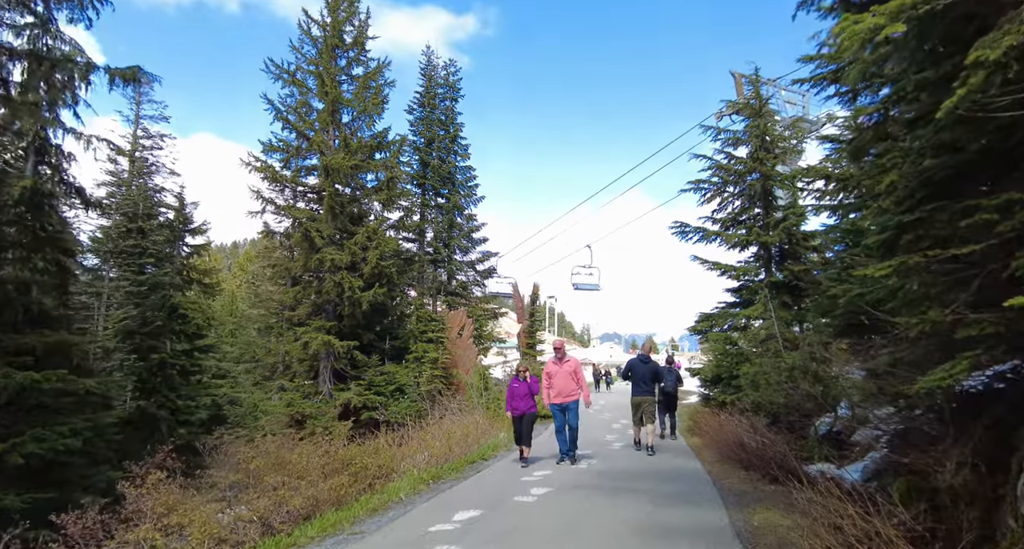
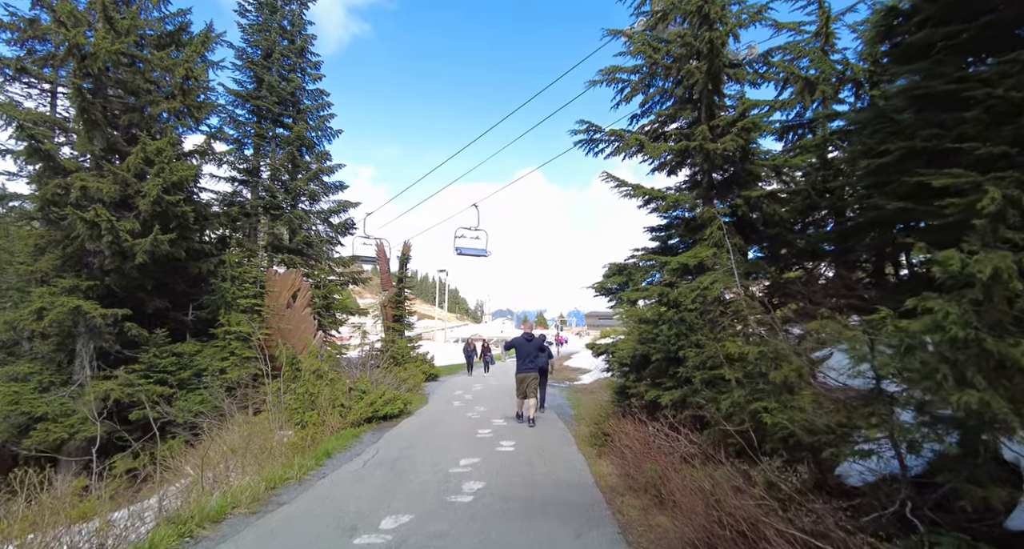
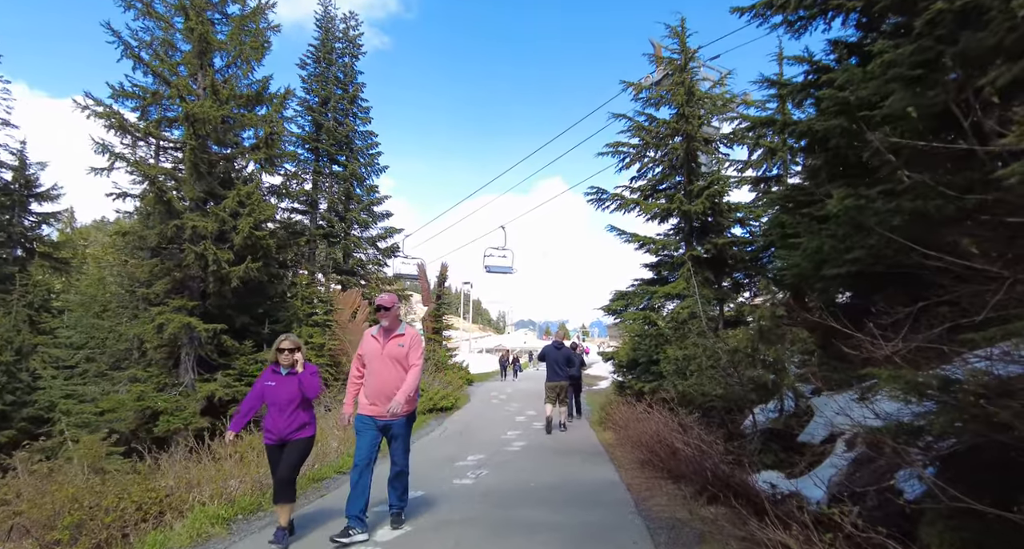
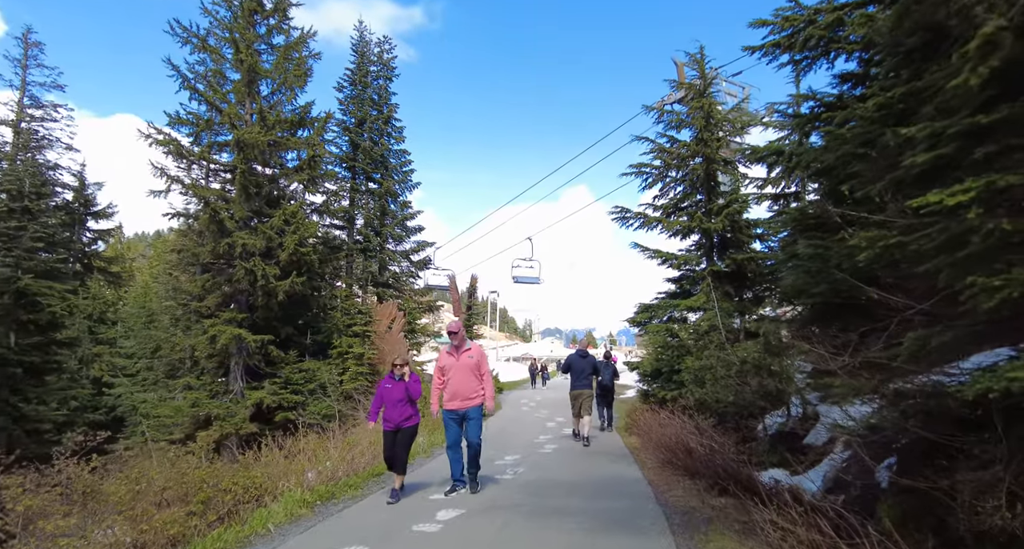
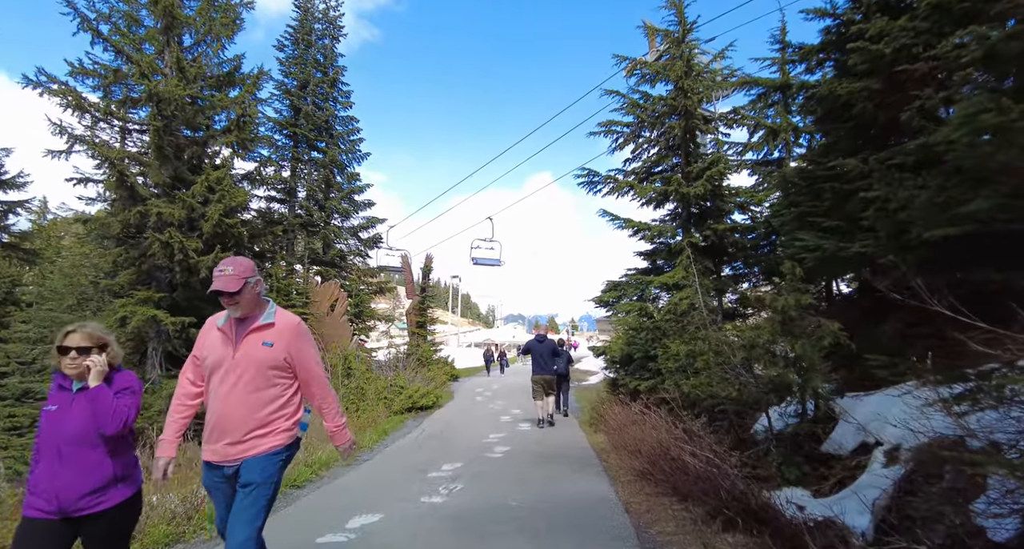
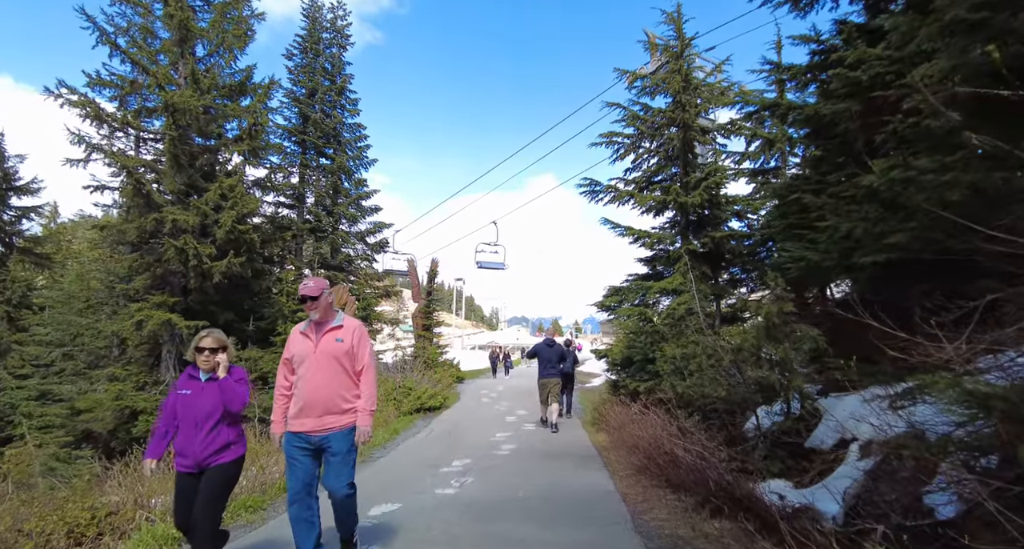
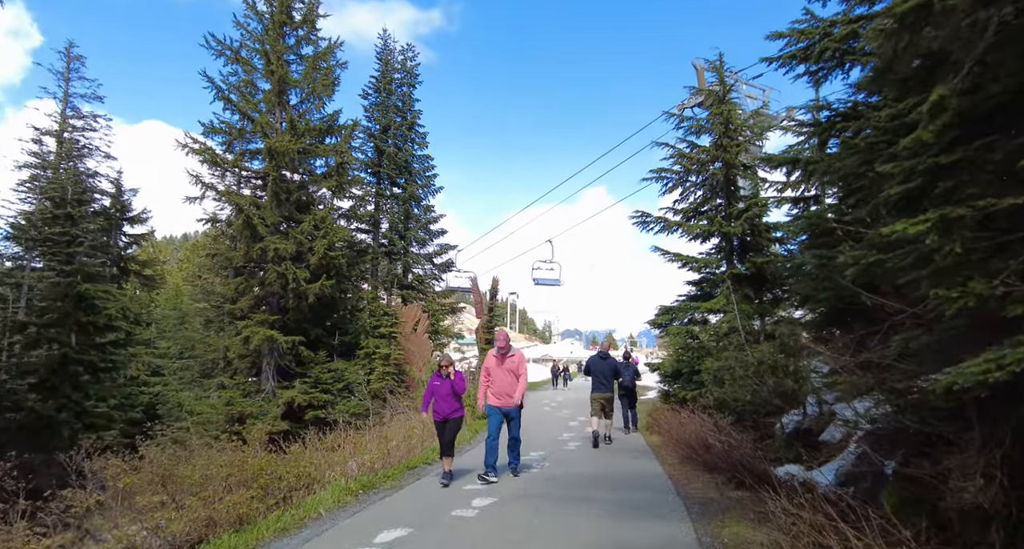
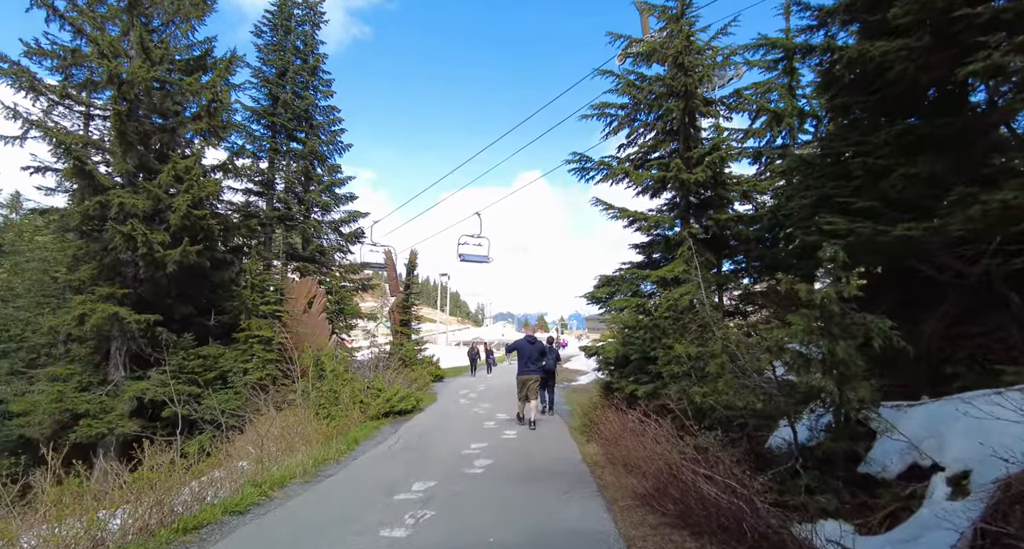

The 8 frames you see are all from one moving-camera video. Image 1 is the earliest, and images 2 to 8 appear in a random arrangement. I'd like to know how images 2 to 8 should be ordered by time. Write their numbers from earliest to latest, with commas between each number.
7, 4, 3, 6, 5, 8, 2
